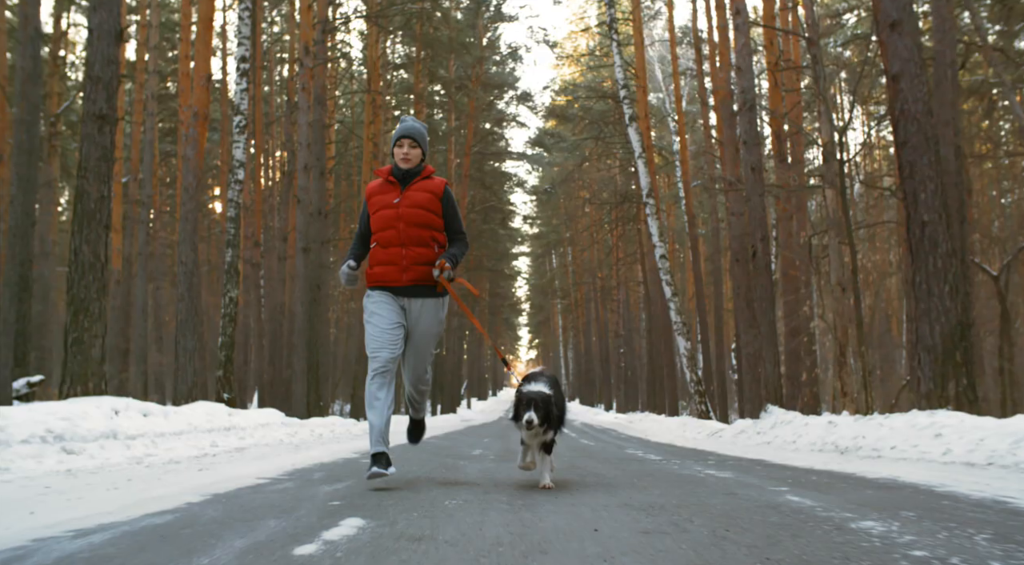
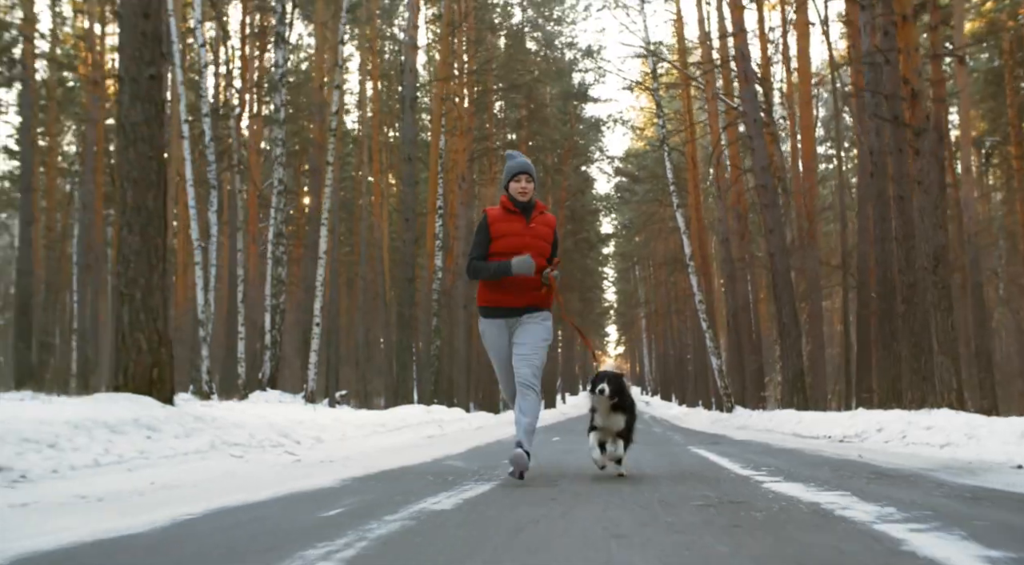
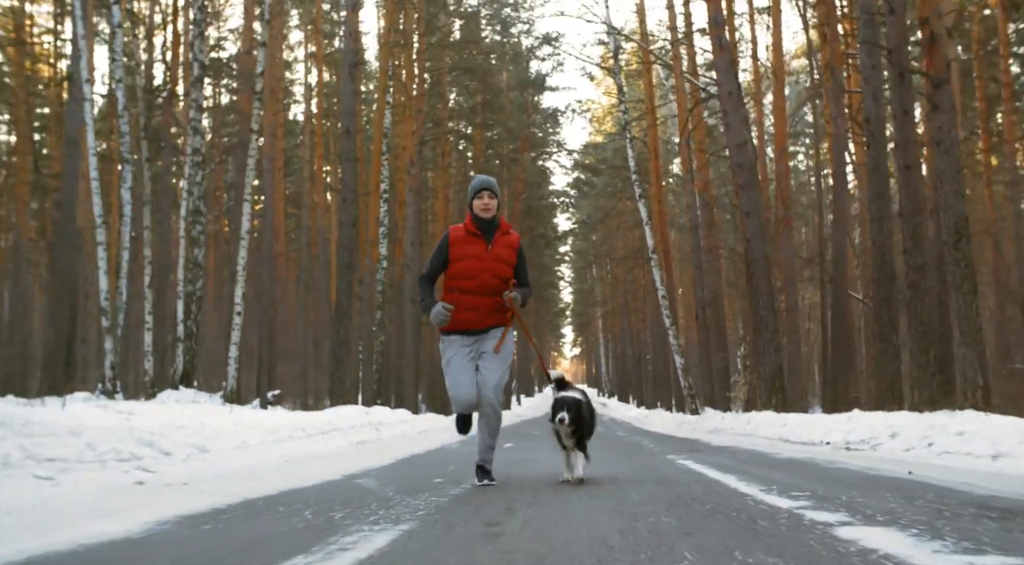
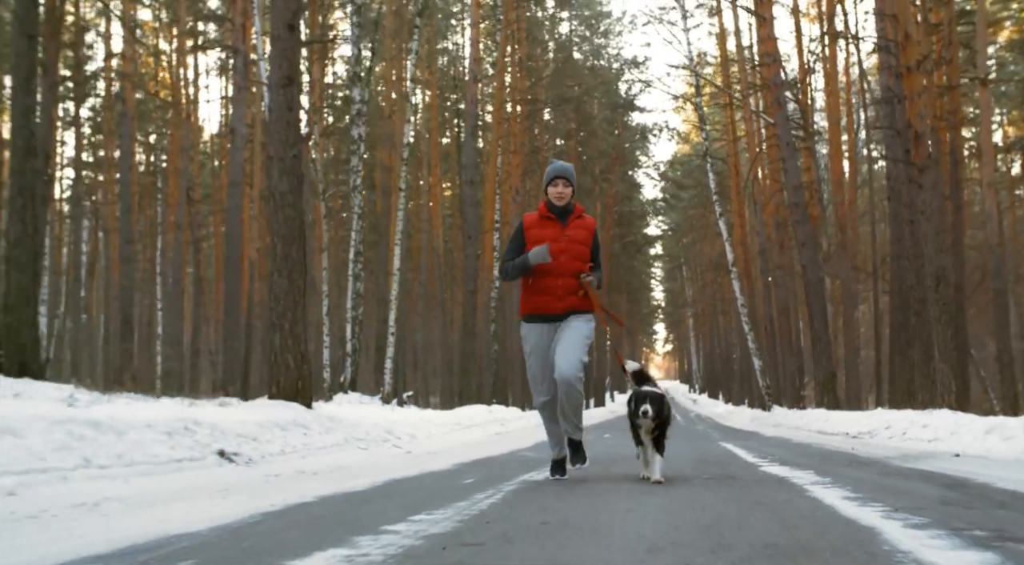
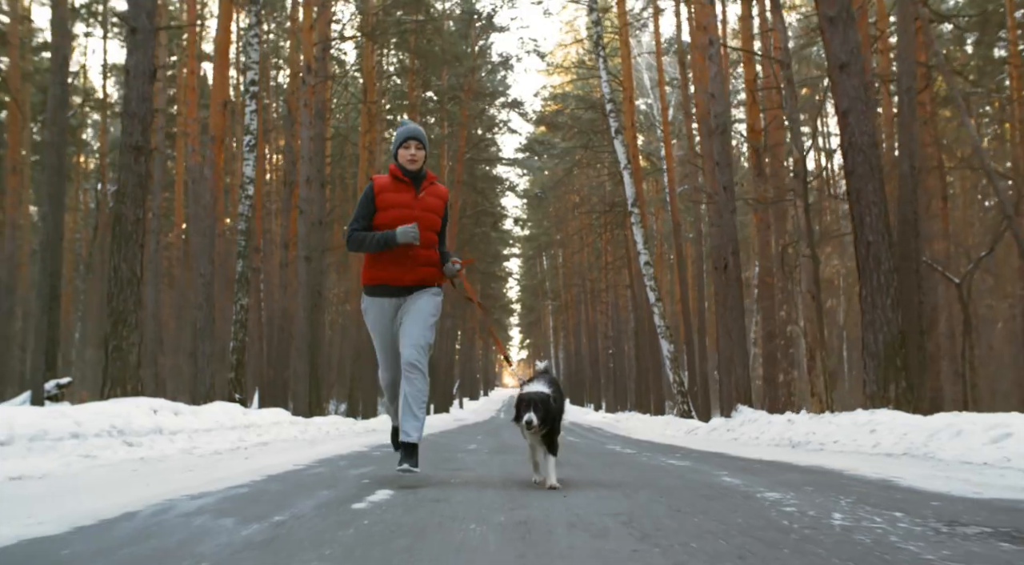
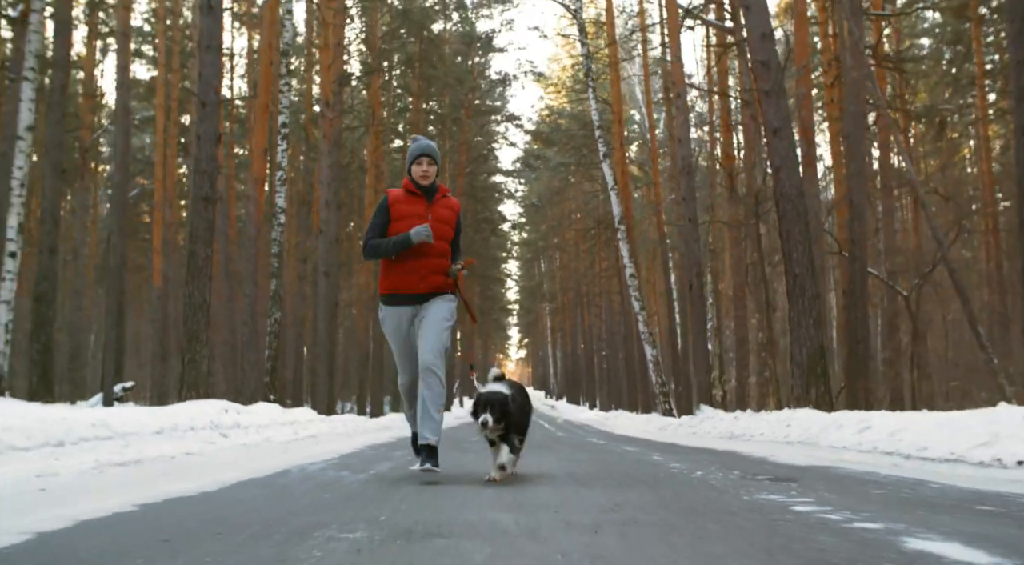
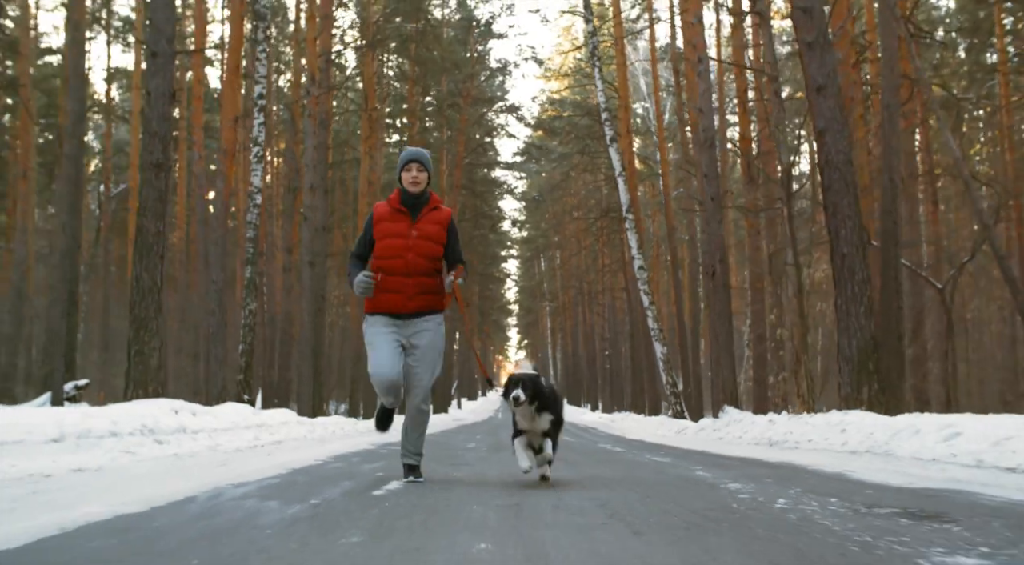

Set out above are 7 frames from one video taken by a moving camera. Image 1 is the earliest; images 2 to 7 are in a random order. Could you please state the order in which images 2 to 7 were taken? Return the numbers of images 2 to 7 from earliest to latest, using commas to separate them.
5, 7, 6, 3, 2, 4
